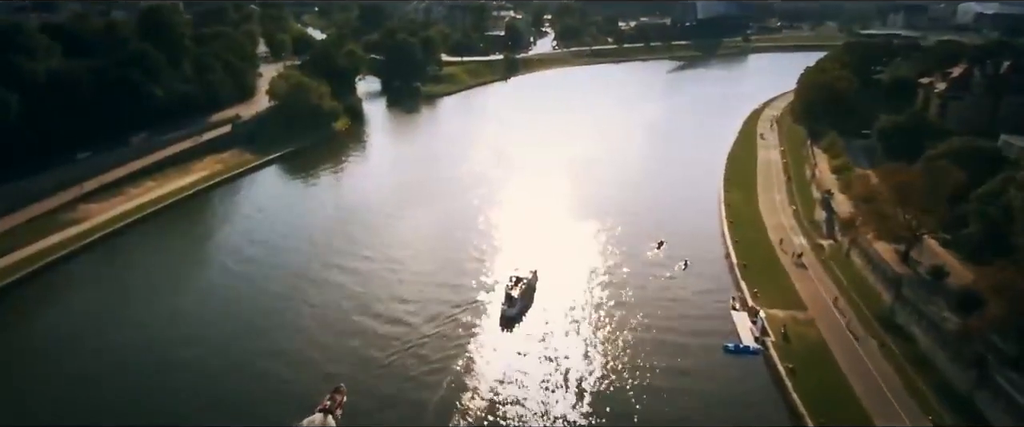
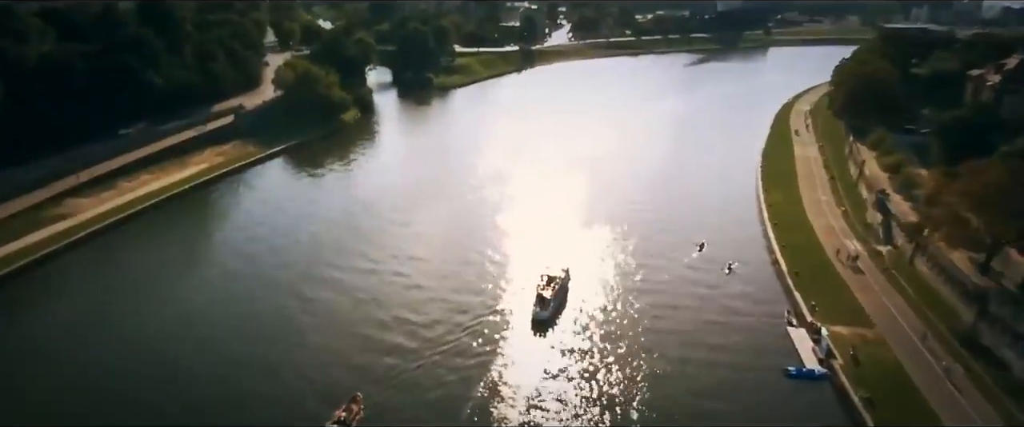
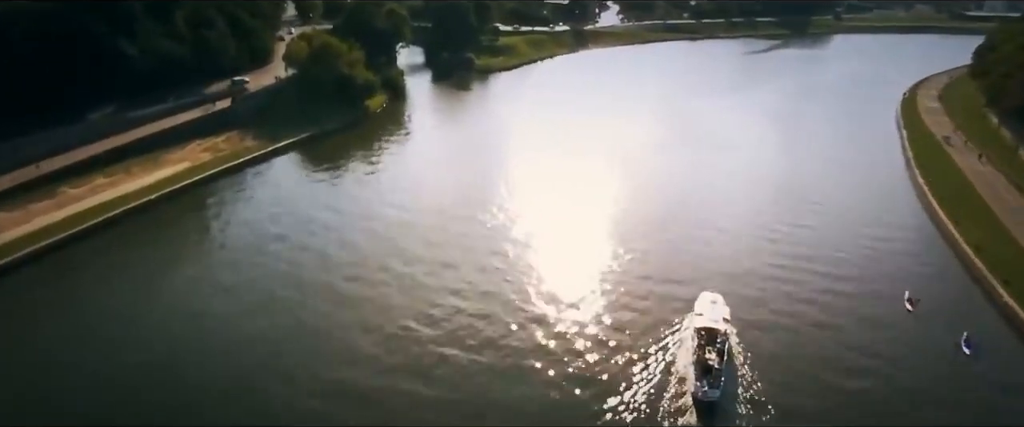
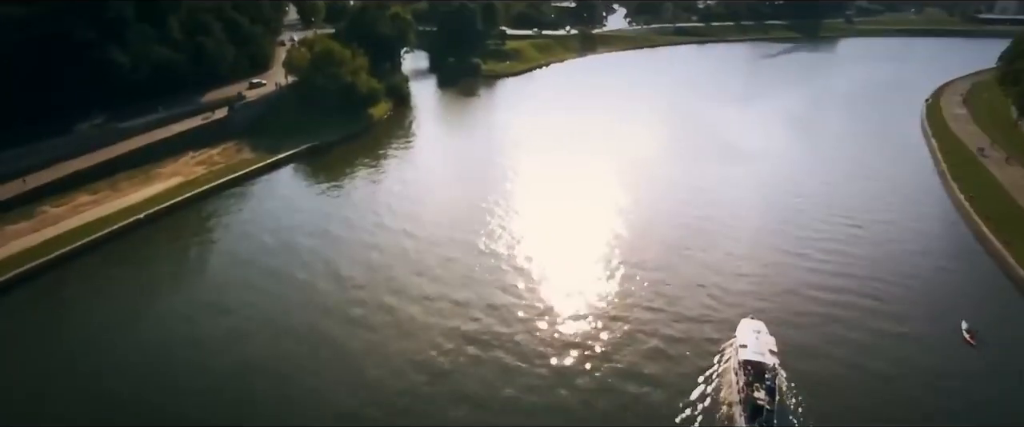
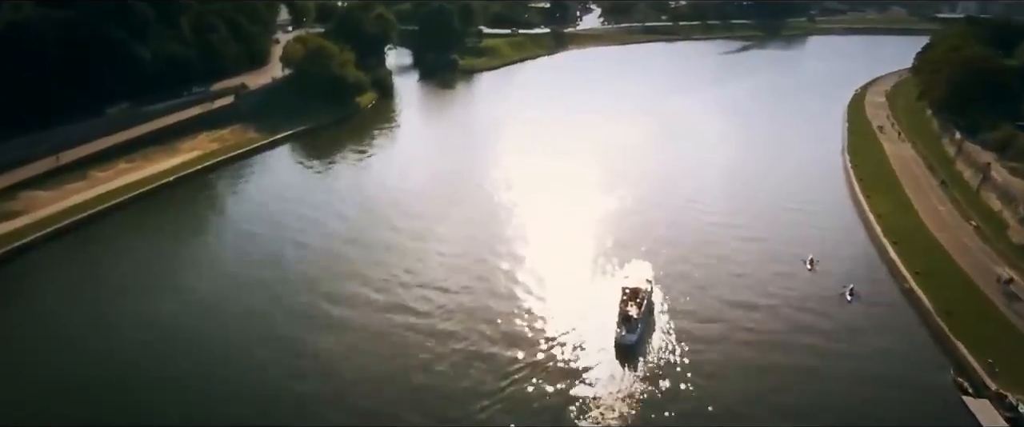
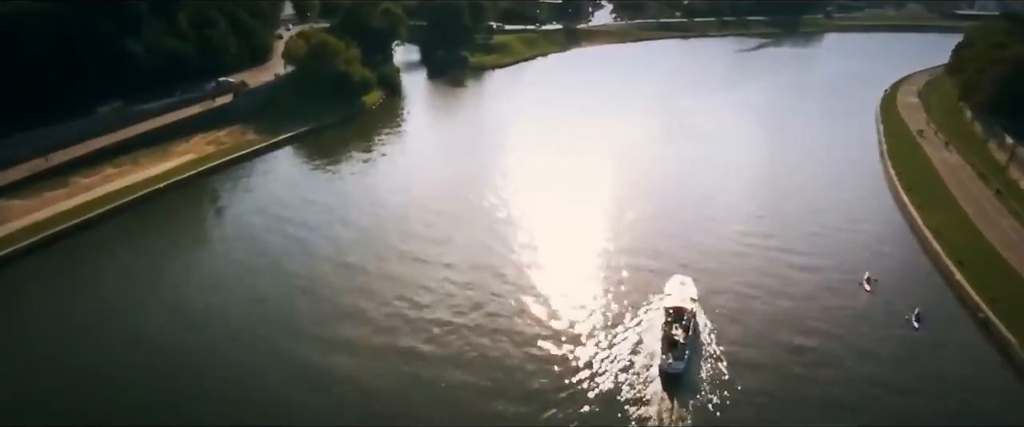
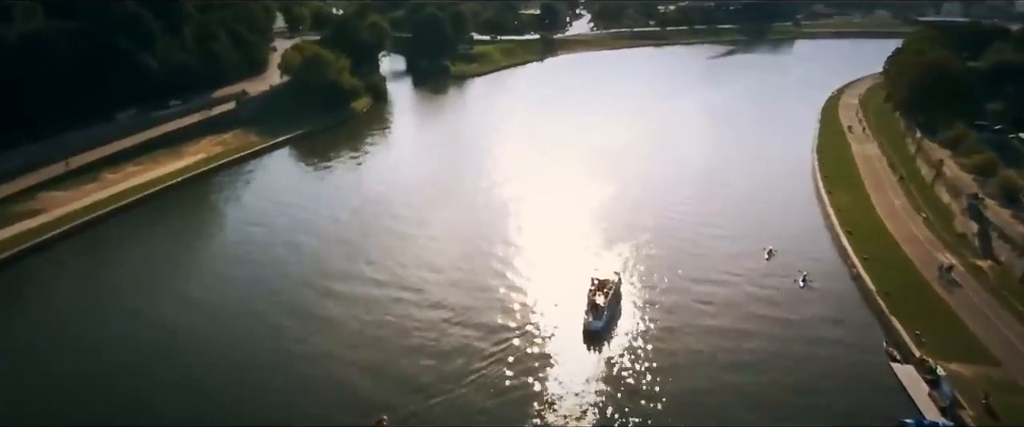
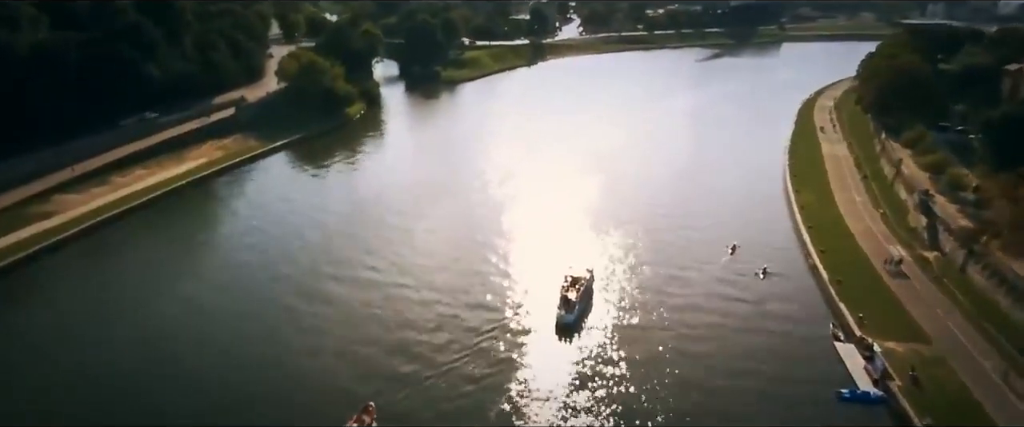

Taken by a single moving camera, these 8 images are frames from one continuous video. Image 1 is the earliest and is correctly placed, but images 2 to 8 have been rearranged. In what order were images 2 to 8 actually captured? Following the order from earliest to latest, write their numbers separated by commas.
2, 8, 7, 5, 6, 3, 4
